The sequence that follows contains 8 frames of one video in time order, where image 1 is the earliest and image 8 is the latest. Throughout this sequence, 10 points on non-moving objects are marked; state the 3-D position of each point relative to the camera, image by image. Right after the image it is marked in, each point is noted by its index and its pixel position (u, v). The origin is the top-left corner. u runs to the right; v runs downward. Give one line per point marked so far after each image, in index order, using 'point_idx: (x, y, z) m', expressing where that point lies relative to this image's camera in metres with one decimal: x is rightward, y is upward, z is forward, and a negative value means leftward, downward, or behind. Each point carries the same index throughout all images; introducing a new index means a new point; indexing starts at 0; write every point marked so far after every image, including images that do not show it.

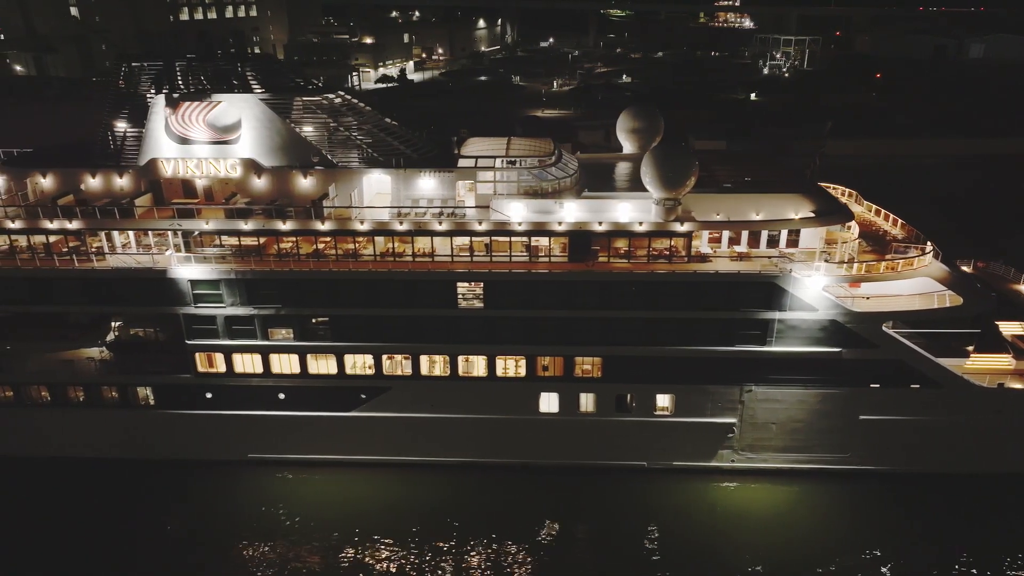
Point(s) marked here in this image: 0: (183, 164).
0: (-7.5, +2.8, +13.9) m
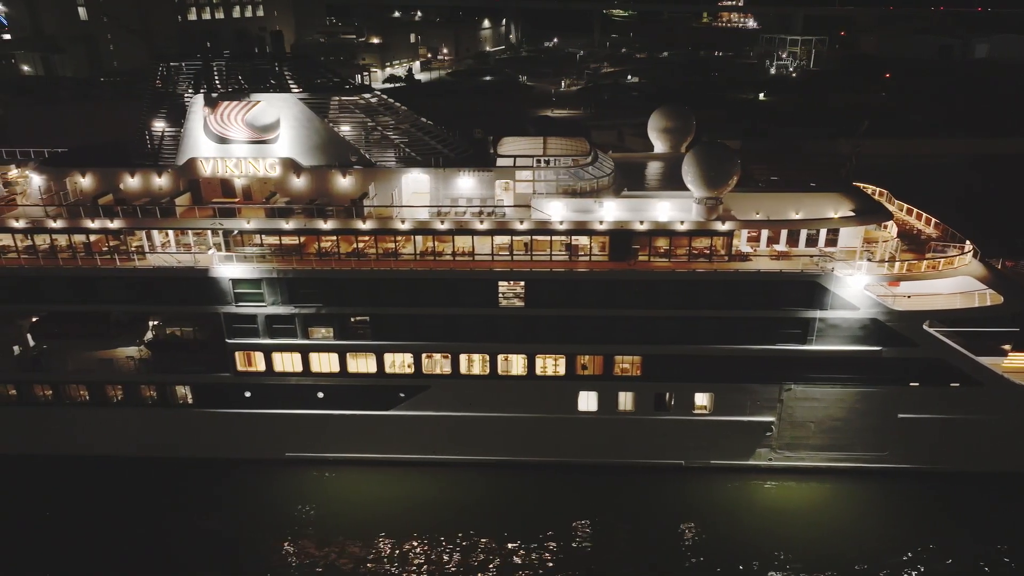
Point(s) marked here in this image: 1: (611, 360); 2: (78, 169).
0: (-6.6, +2.9, +13.9) m
1: (+2.2, -1.6, +13.3) m
2: (-10.1, +2.8, +14.1) m
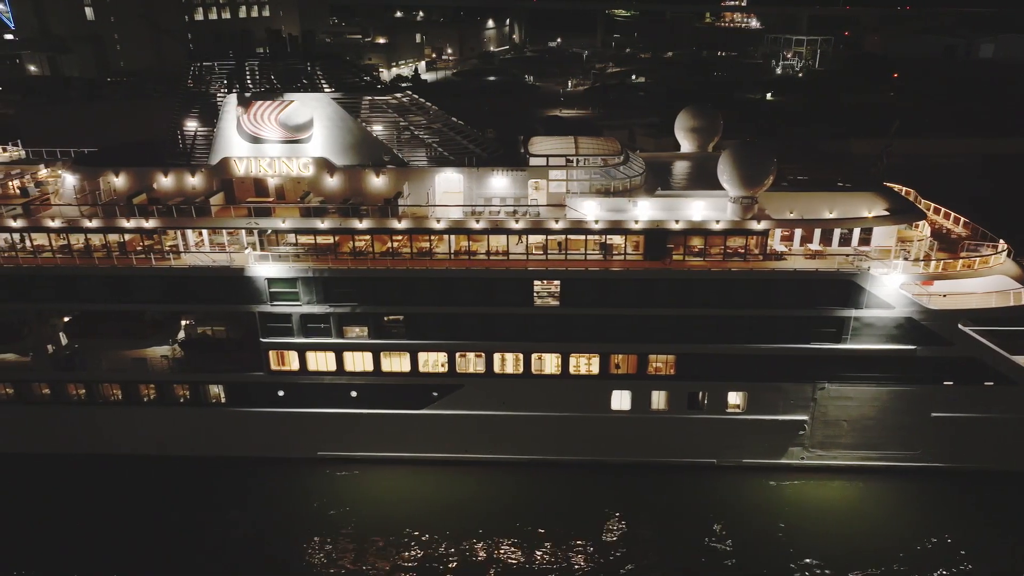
0: (-5.9, +2.9, +13.9) m
1: (+3.0, -1.6, +13.4) m
2: (-9.3, +2.8, +14.2) m
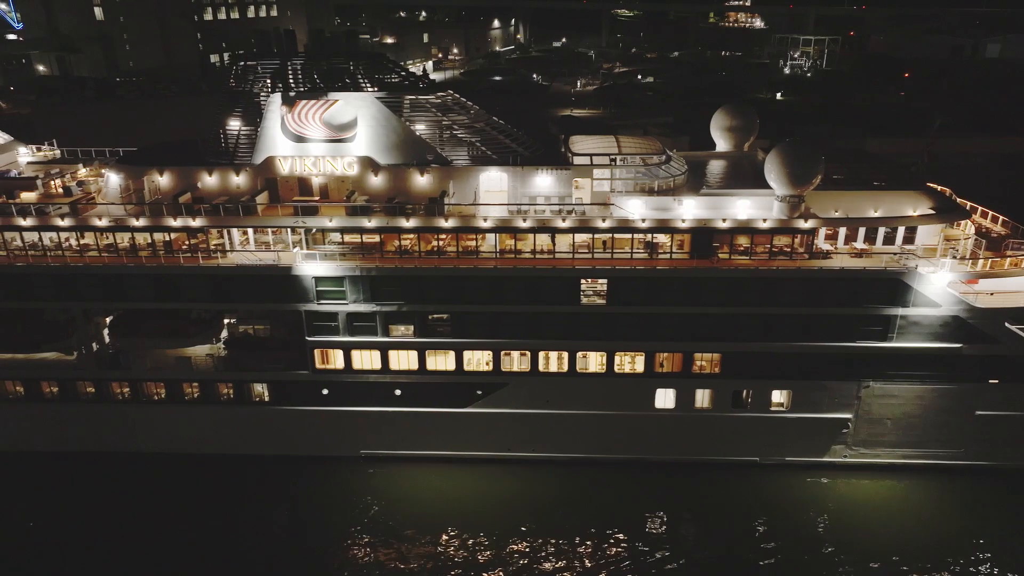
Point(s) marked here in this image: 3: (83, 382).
0: (-4.9, +2.9, +14.0) m
1: (+4.0, -1.6, +13.4) m
2: (-8.3, +2.8, +14.2) m
3: (-10.1, -2.2, +14.1) m
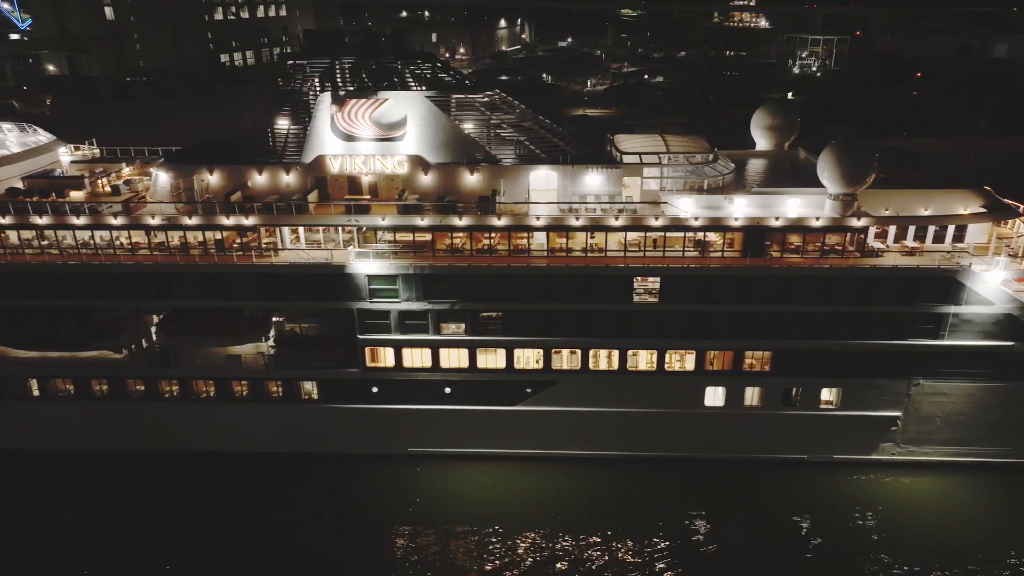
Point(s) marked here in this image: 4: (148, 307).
0: (-3.8, +2.9, +14.0) m
1: (+5.1, -1.5, +13.5) m
2: (-7.2, +2.9, +14.3) m
3: (-8.9, -2.2, +14.2) m
4: (-8.2, -0.4, +13.6) m
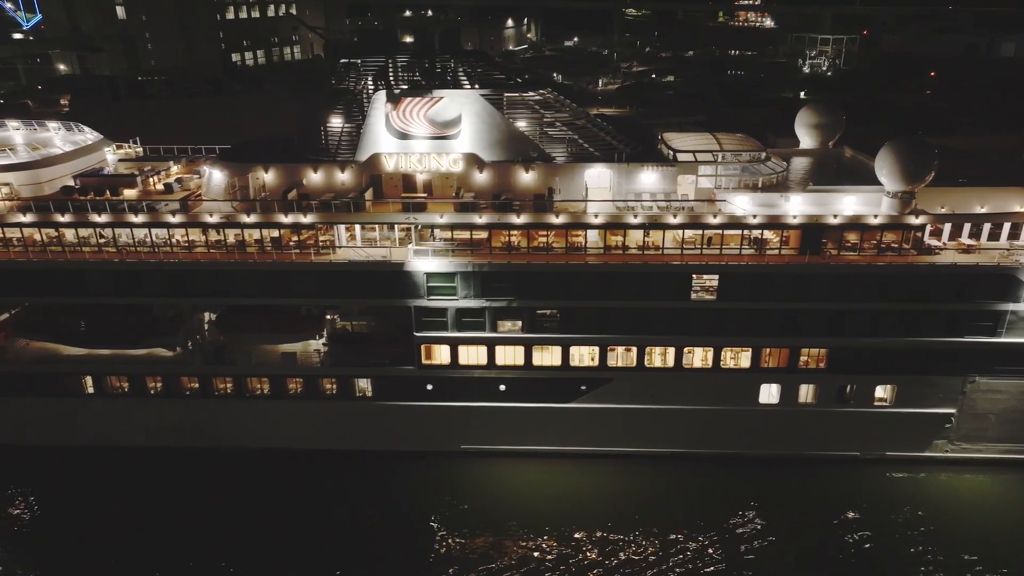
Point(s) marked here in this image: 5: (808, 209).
0: (-2.5, +3.0, +14.1) m
1: (+6.4, -1.5, +13.5) m
2: (-6.0, +2.9, +14.3) m
3: (-7.7, -2.1, +14.2) m
4: (-7.0, -0.4, +13.7) m
5: (+6.6, +1.8, +13.5) m
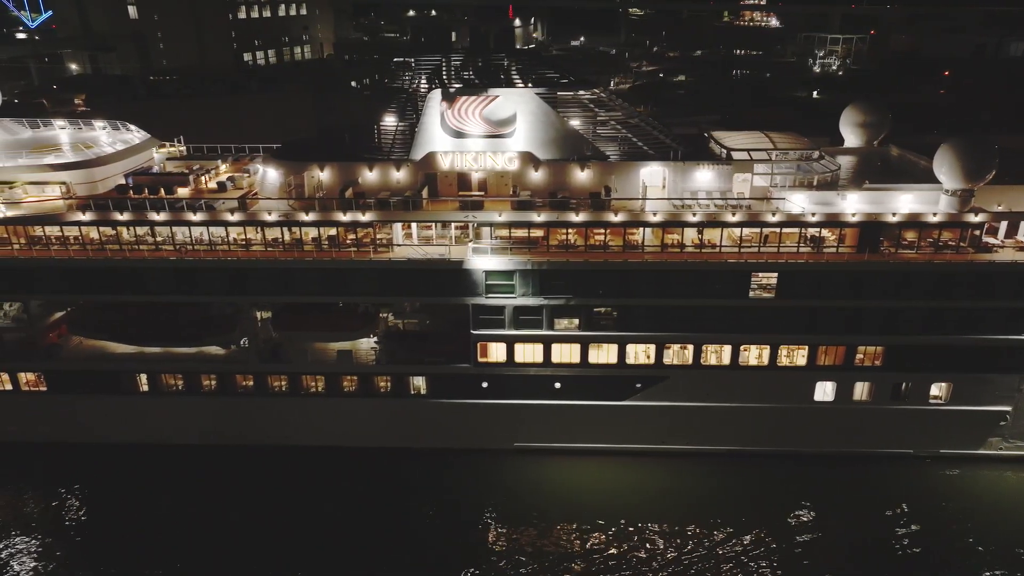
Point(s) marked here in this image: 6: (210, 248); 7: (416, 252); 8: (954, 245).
0: (-1.2, +3.0, +14.1) m
1: (+7.6, -1.4, +13.5) m
2: (-4.7, +3.0, +14.3) m
3: (-6.4, -2.1, +14.3) m
4: (-5.7, -0.3, +13.7) m
5: (+7.8, +1.8, +13.6) m
6: (-6.9, +0.9, +13.6) m
7: (-2.2, +0.8, +13.5) m
8: (+9.6, +0.9, +13.1) m
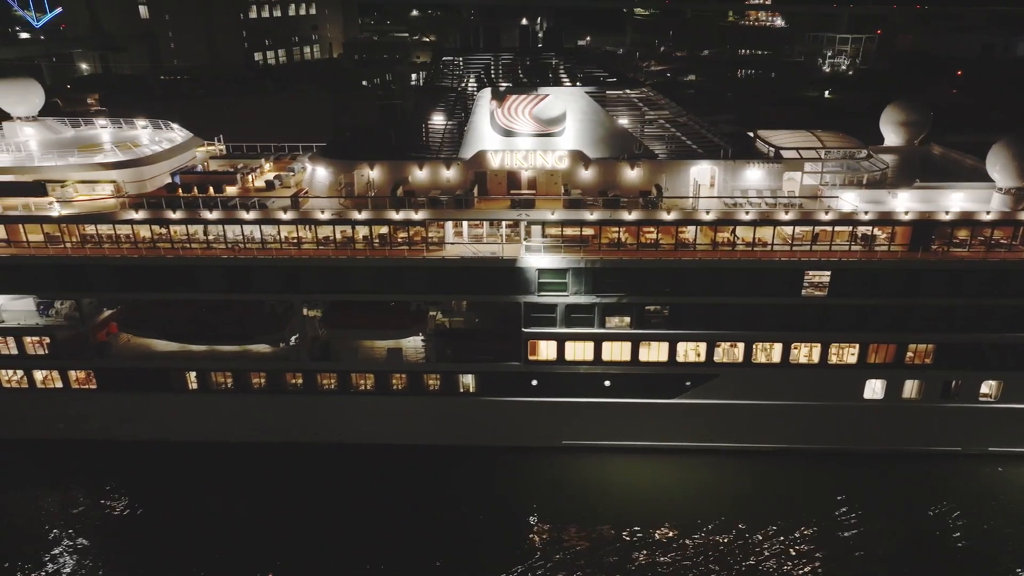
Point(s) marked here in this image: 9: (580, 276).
0: (-0.1, +3.1, +14.2) m
1: (+8.8, -1.4, +13.6) m
2: (-3.5, +3.0, +14.4) m
3: (-5.2, -2.0, +14.3) m
4: (-4.5, -0.3, +13.7) m
5: (+9.0, +1.8, +13.6) m
6: (-5.7, +0.9, +13.6) m
7: (-1.0, +0.8, +13.5) m
8: (+10.8, +1.0, +13.1) m
9: (+1.5, +0.3, +13.3) m
